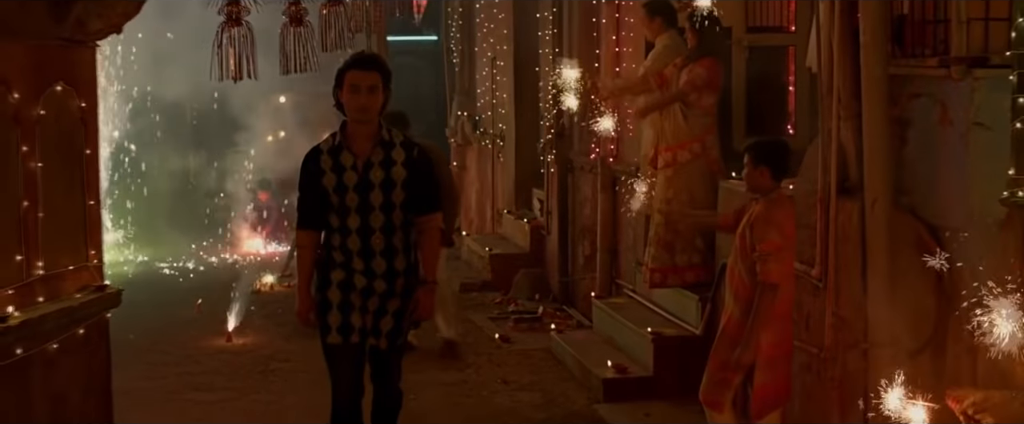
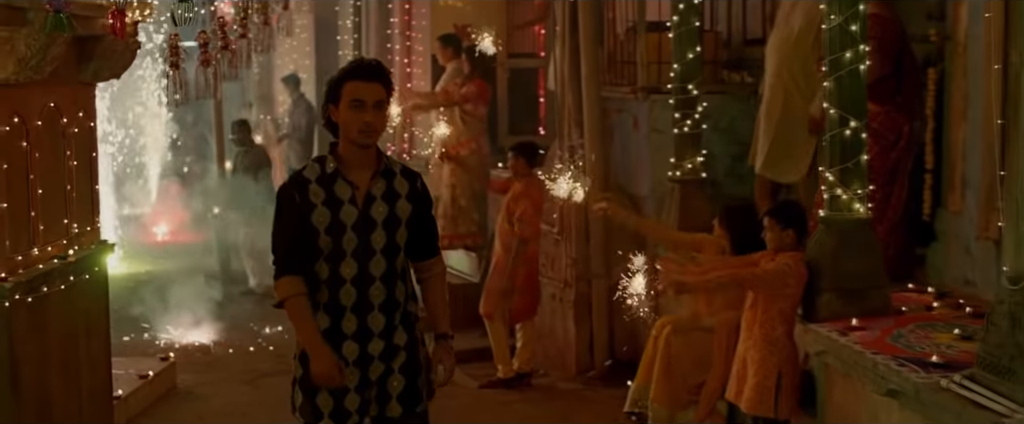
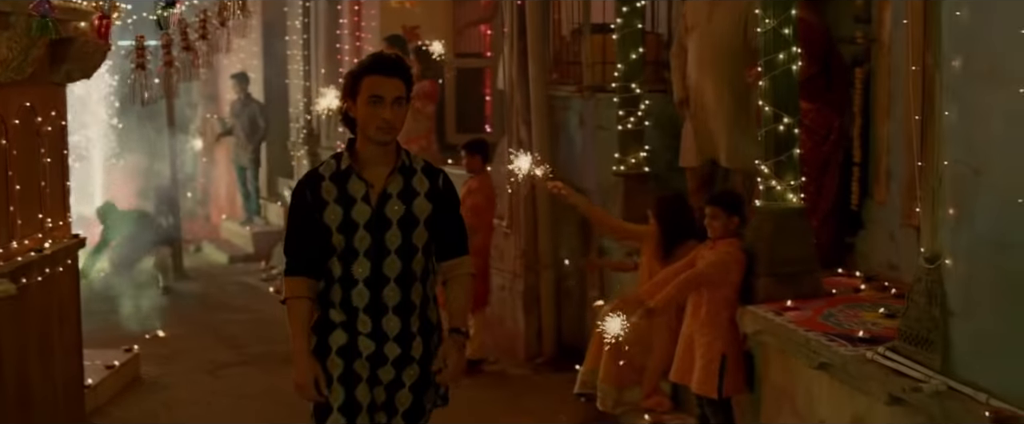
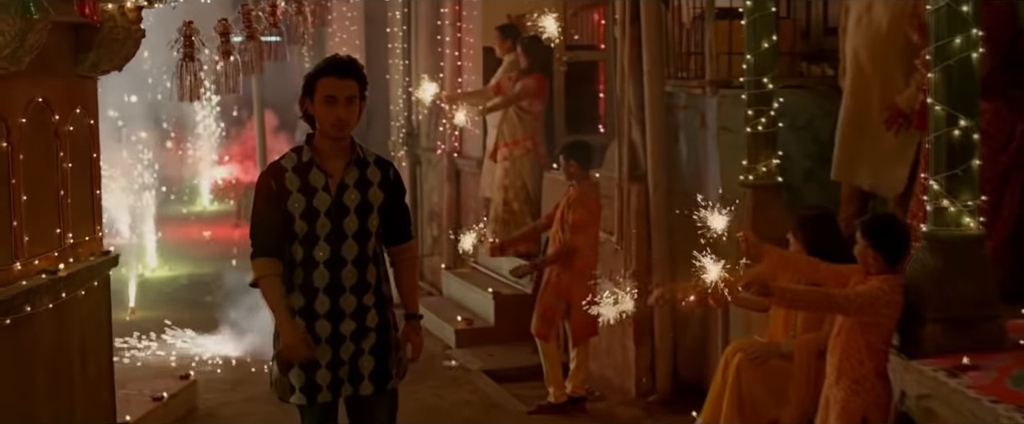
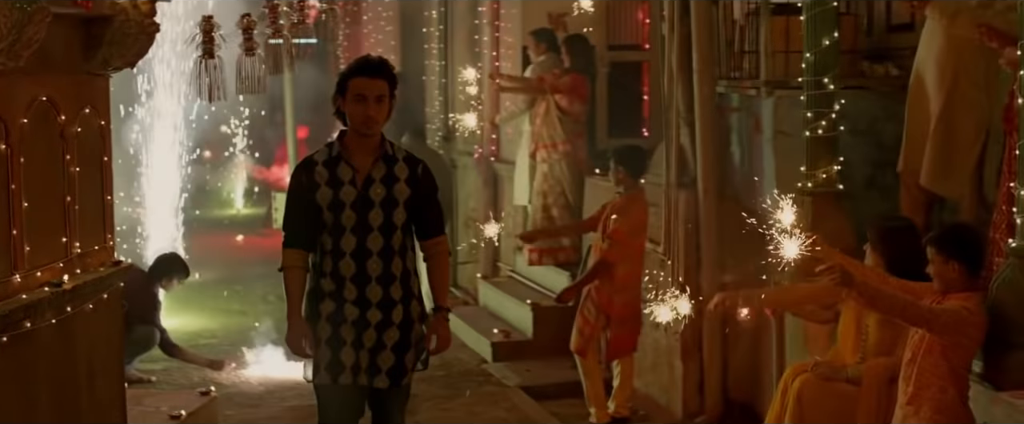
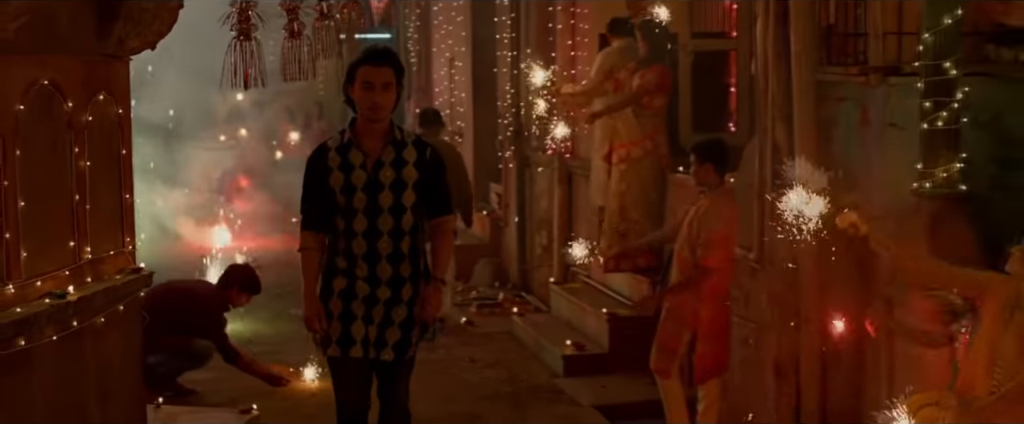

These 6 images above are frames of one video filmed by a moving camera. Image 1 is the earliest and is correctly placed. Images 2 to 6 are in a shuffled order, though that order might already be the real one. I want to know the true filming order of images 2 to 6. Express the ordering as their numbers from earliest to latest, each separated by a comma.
6, 5, 4, 2, 3
